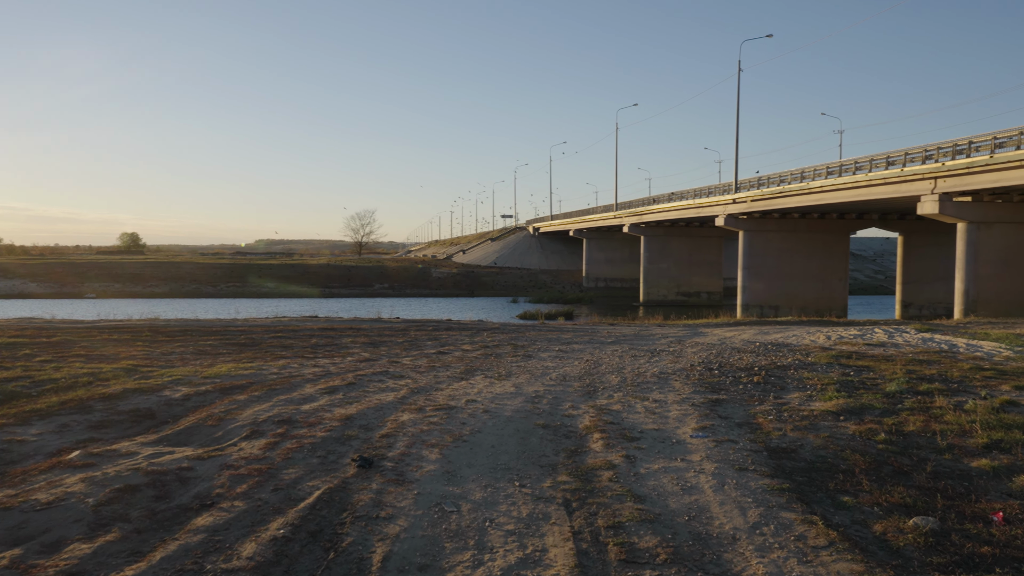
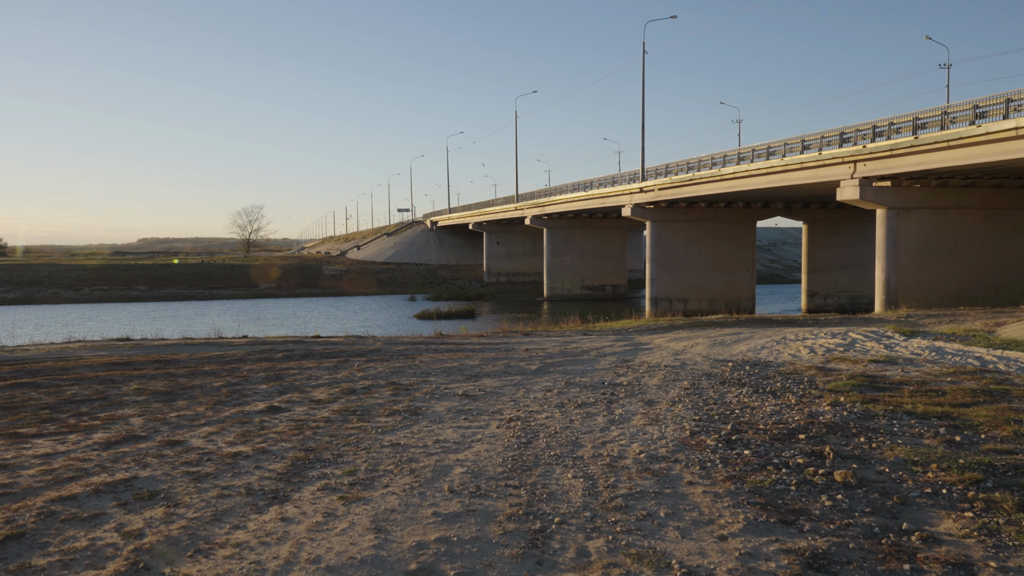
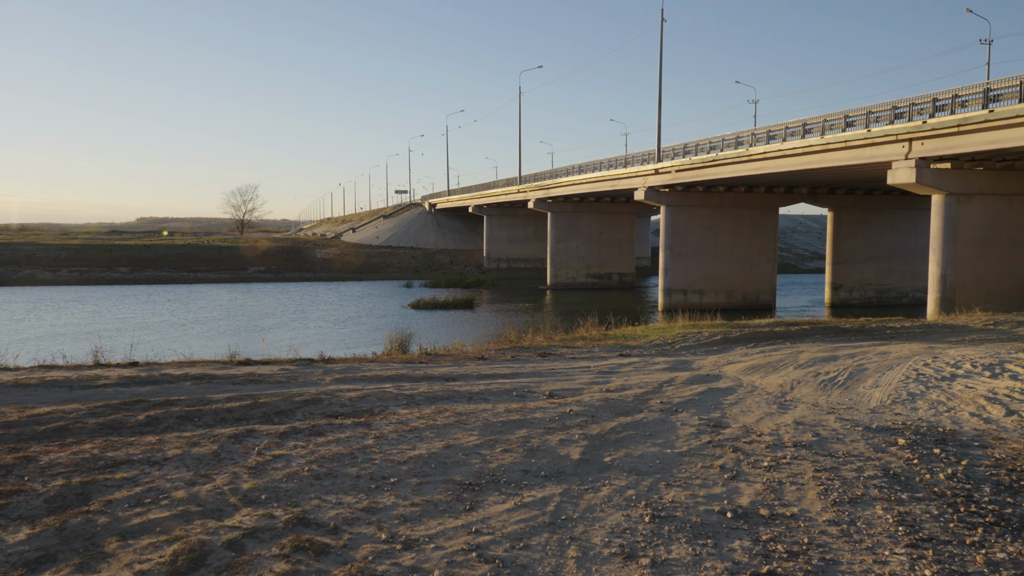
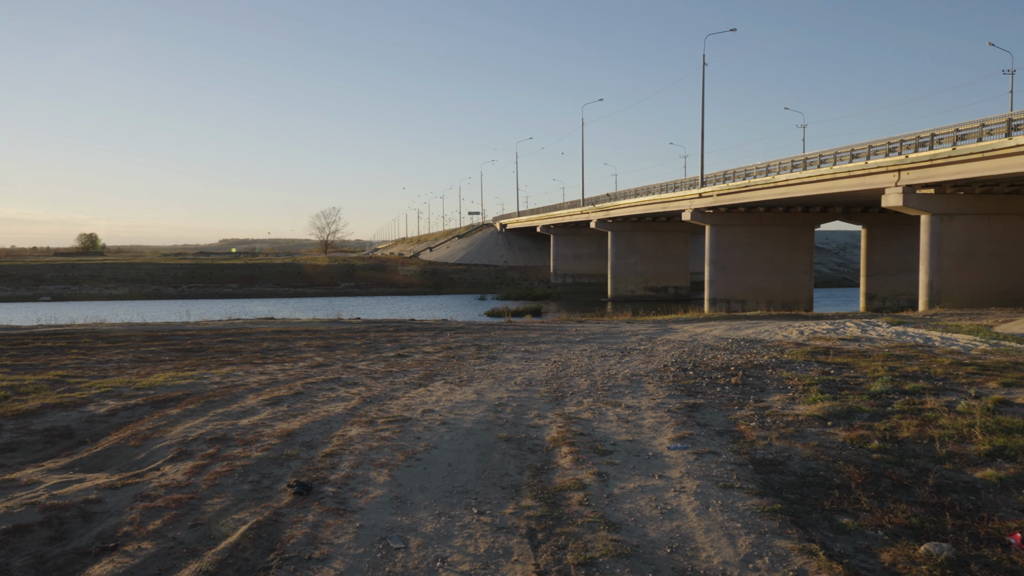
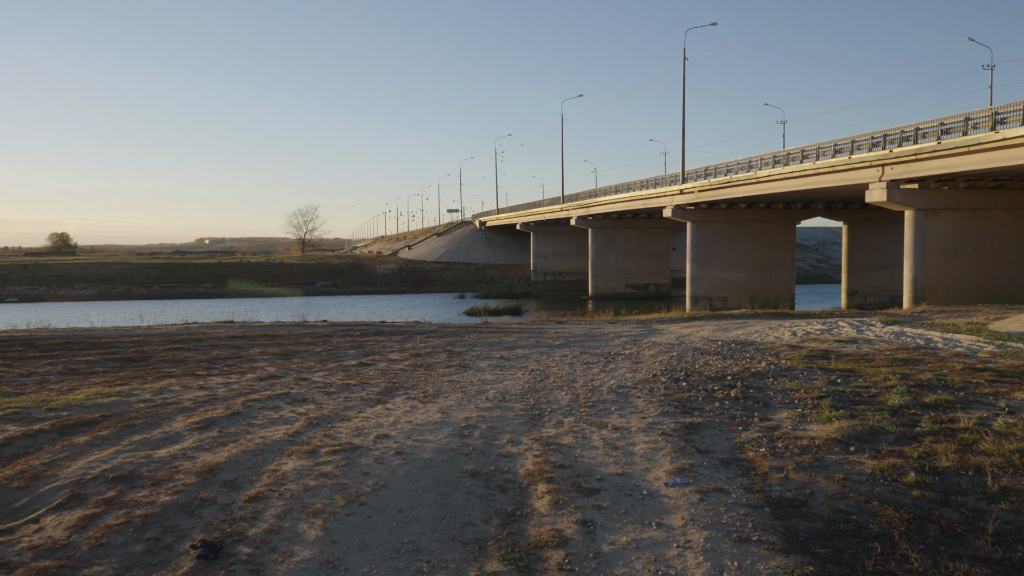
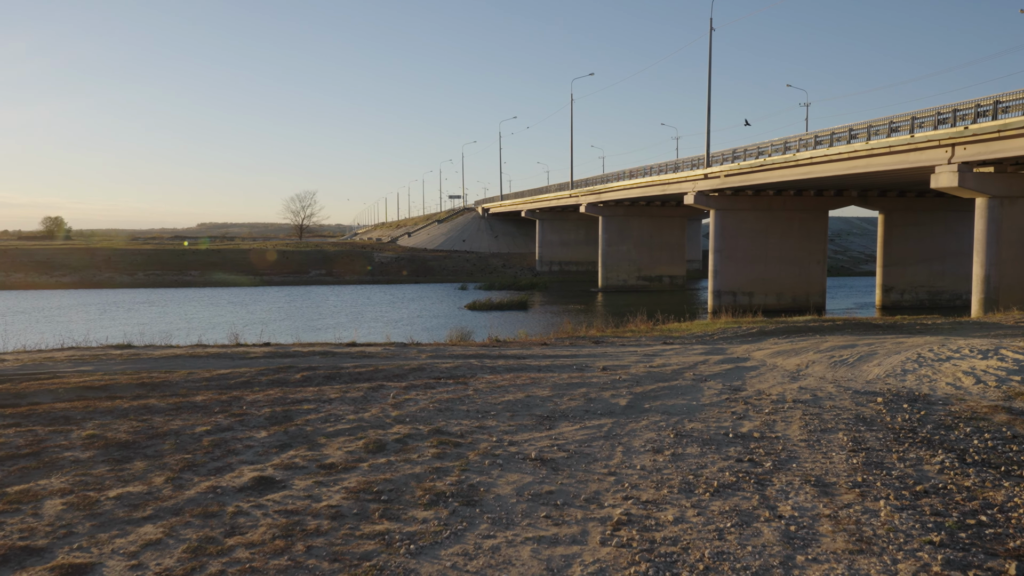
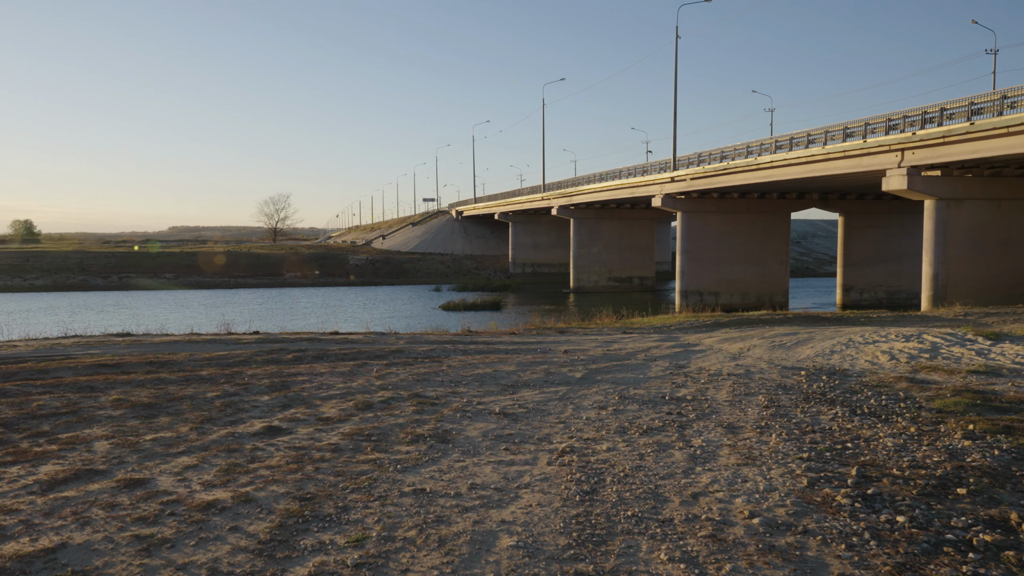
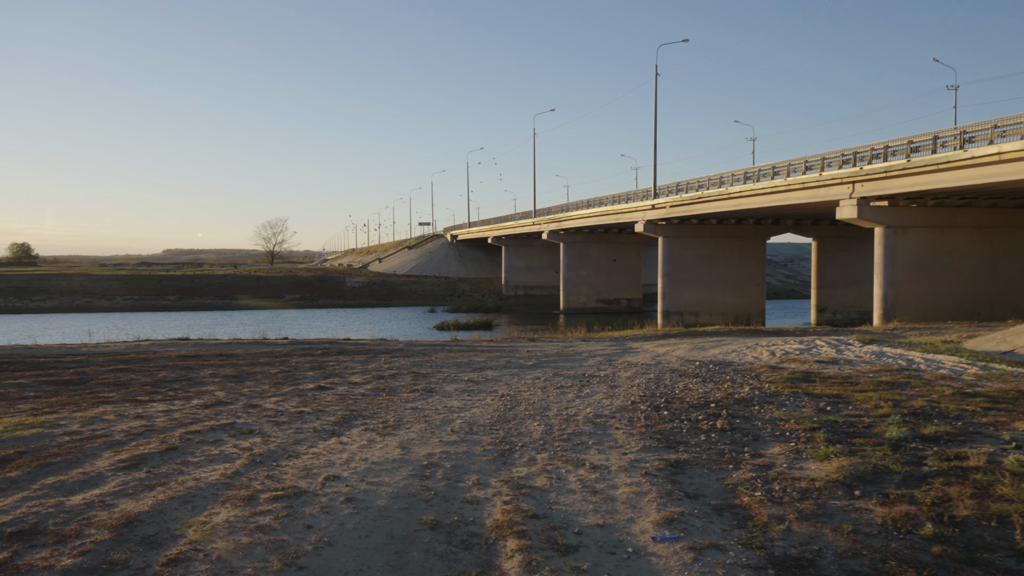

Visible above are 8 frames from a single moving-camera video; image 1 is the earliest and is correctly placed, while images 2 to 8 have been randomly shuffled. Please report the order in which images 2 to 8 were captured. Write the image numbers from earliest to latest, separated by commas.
4, 5, 8, 2, 7, 6, 3
